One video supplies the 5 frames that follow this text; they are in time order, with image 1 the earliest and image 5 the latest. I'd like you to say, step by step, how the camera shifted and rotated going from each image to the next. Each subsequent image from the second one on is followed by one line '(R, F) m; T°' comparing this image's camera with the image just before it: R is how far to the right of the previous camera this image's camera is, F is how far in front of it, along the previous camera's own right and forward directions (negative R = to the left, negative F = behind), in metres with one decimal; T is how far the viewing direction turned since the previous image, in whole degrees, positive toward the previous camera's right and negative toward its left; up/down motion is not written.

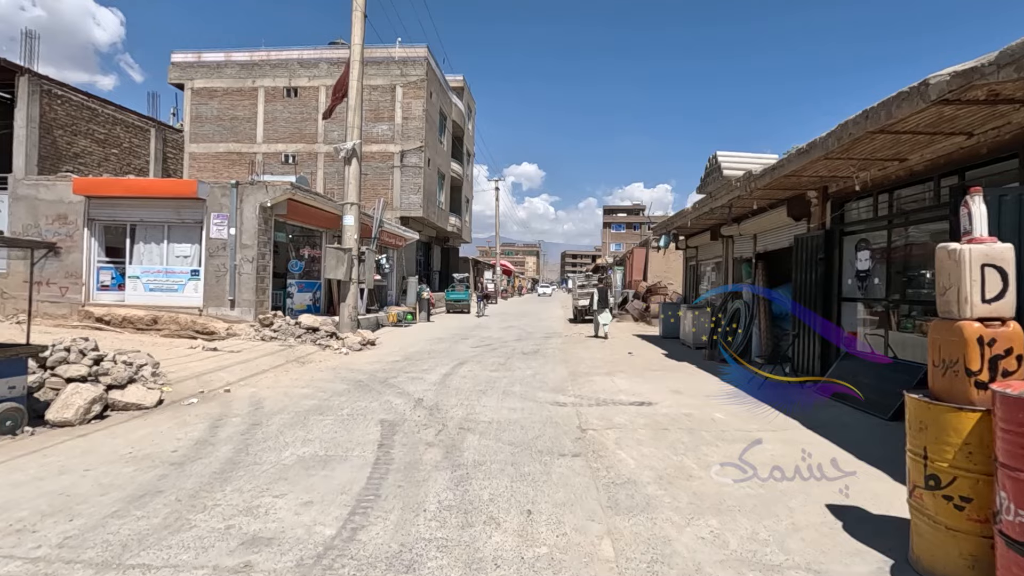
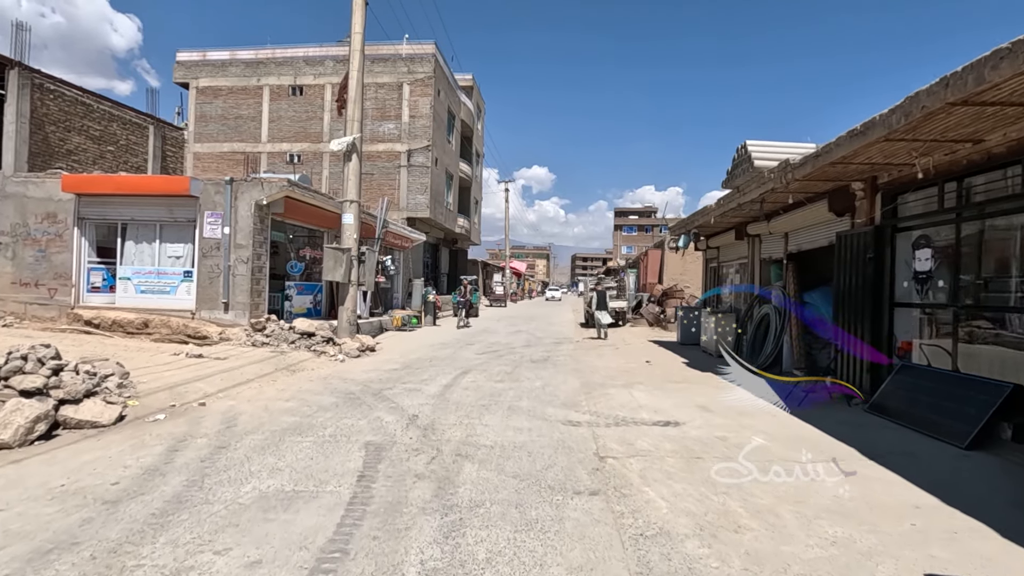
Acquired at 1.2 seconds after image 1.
(0.0, +0.9) m; -1°
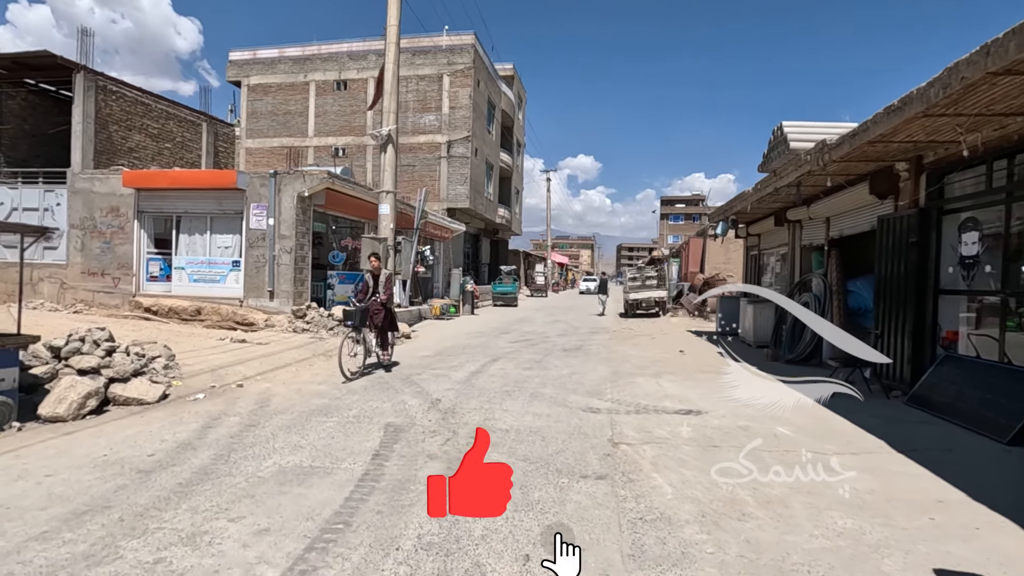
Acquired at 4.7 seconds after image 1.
(+0.3, 0.0) m; -5°
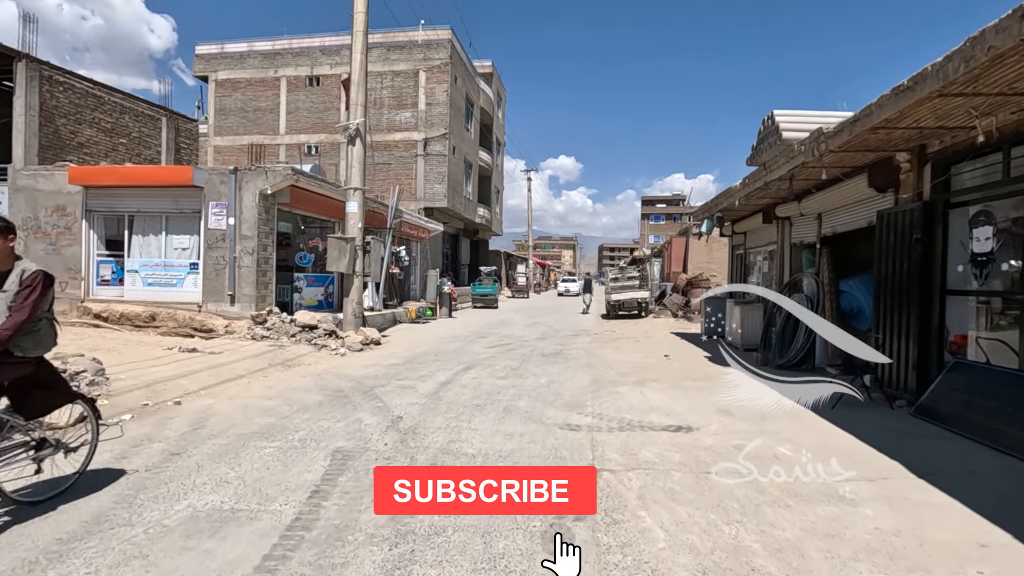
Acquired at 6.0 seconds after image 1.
(+0.2, +0.7) m; +2°
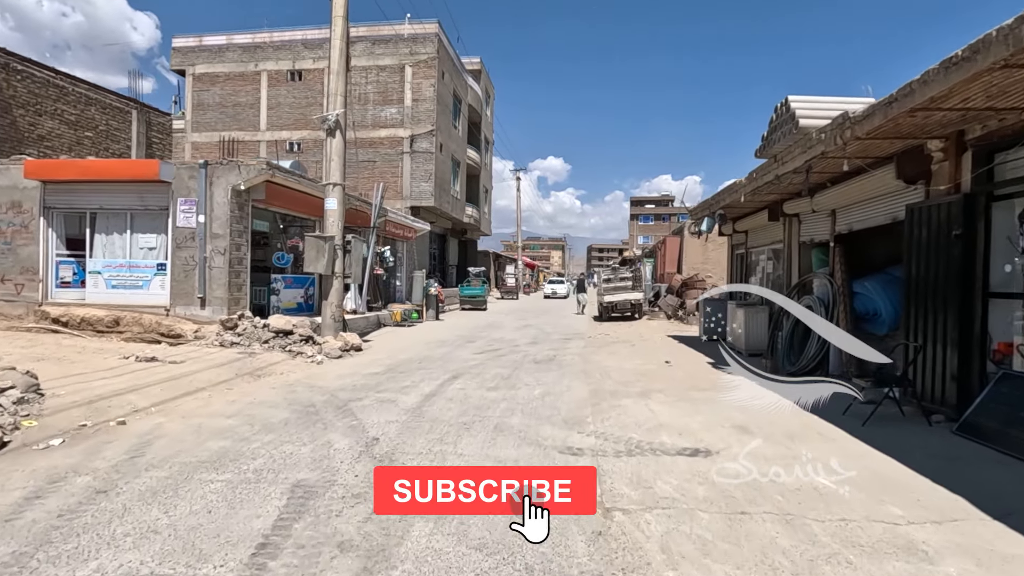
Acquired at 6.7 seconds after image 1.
(0.0, +0.8) m; +1°
